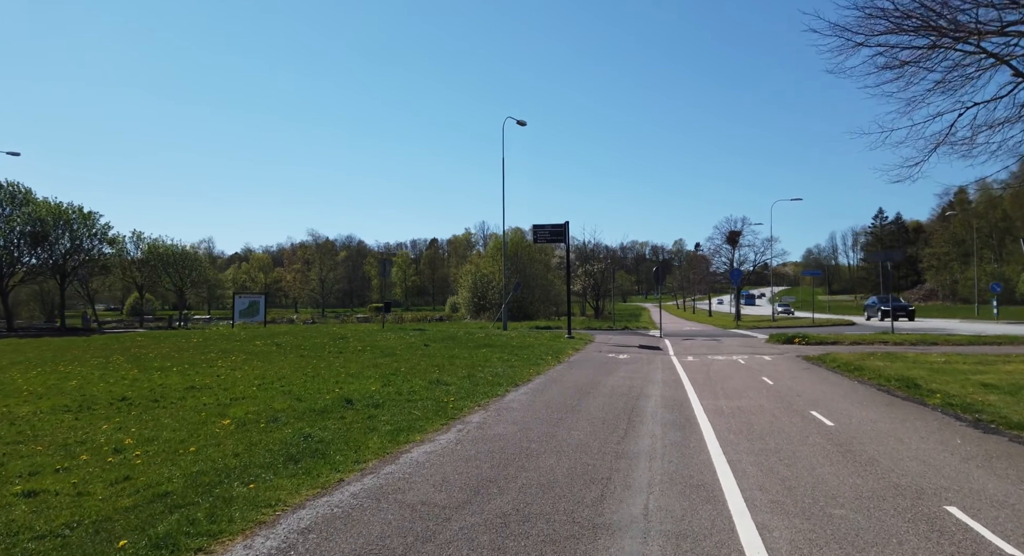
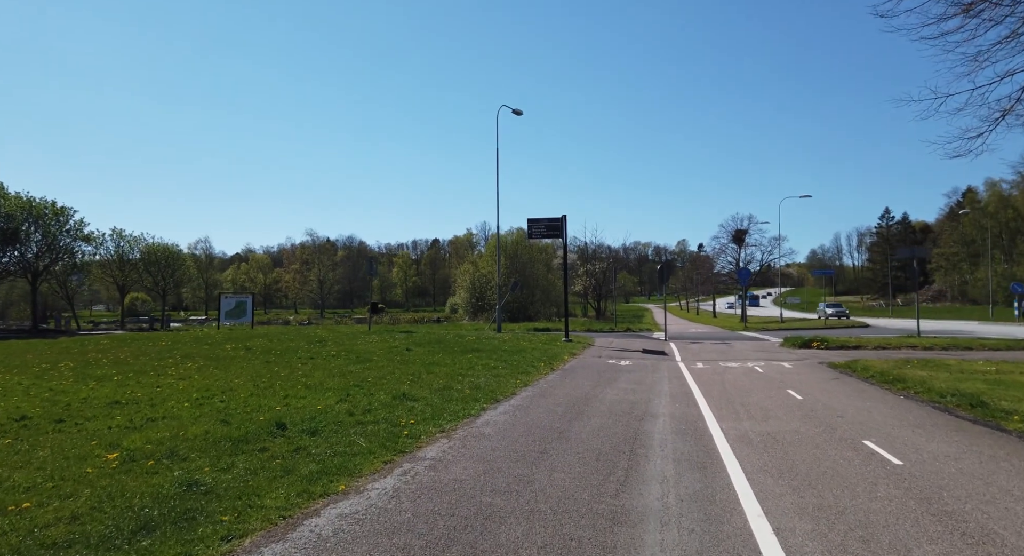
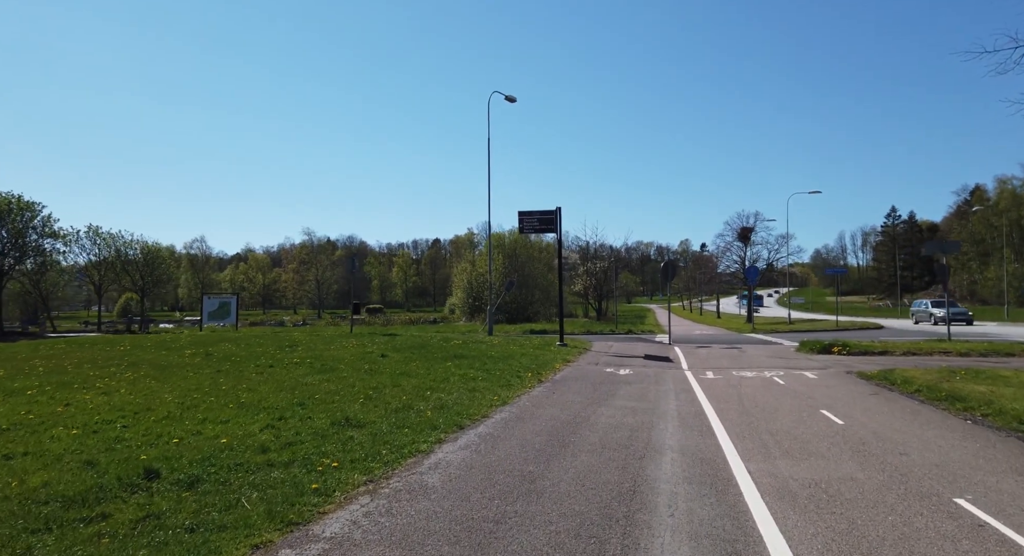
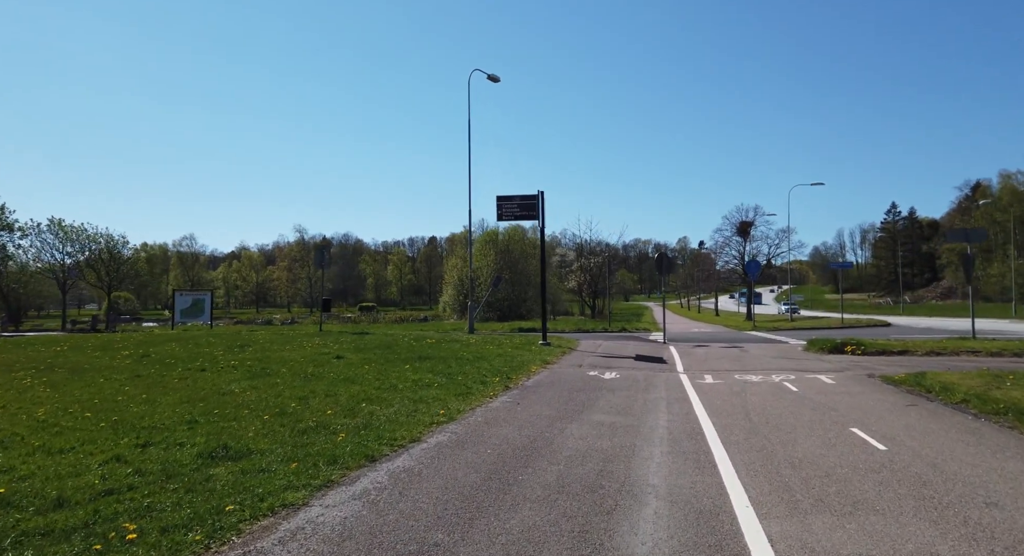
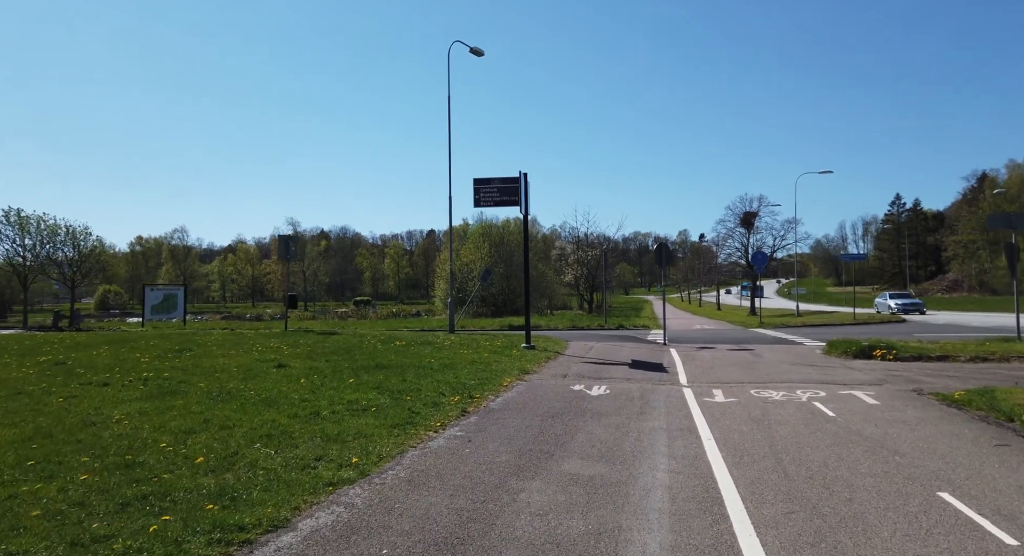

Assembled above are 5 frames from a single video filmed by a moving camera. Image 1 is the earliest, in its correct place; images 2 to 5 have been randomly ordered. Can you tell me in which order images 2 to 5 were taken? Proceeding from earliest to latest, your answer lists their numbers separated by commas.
2, 3, 4, 5
